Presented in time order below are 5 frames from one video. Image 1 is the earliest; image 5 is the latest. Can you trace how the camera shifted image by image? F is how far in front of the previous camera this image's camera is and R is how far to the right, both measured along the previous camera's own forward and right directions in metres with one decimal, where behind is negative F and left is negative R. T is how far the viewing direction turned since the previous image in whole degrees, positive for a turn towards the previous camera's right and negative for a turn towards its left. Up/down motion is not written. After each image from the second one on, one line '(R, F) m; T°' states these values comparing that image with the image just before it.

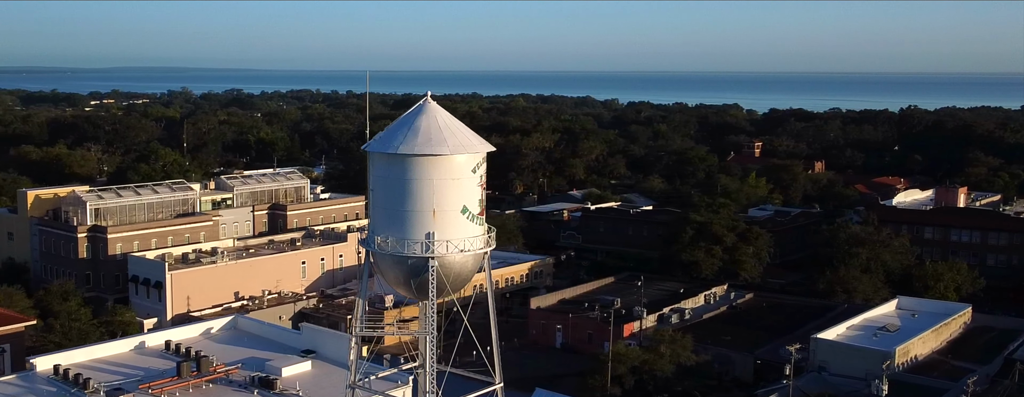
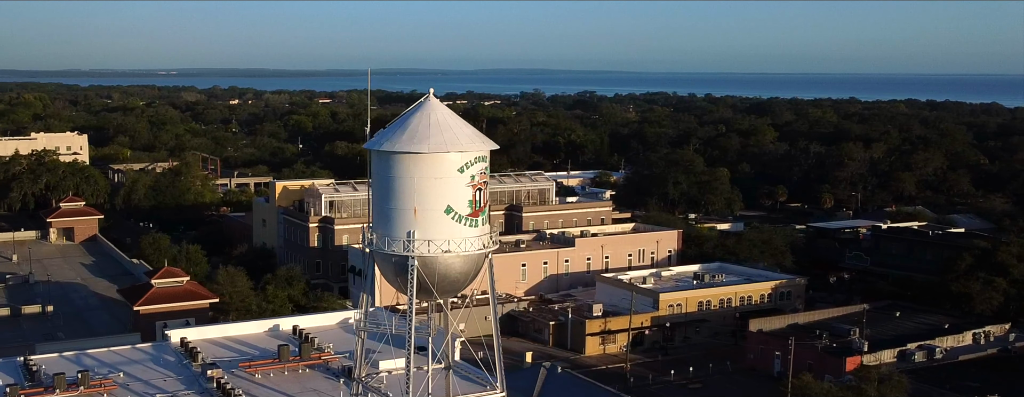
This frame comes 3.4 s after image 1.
(+5.1, +1.5) m; -22°
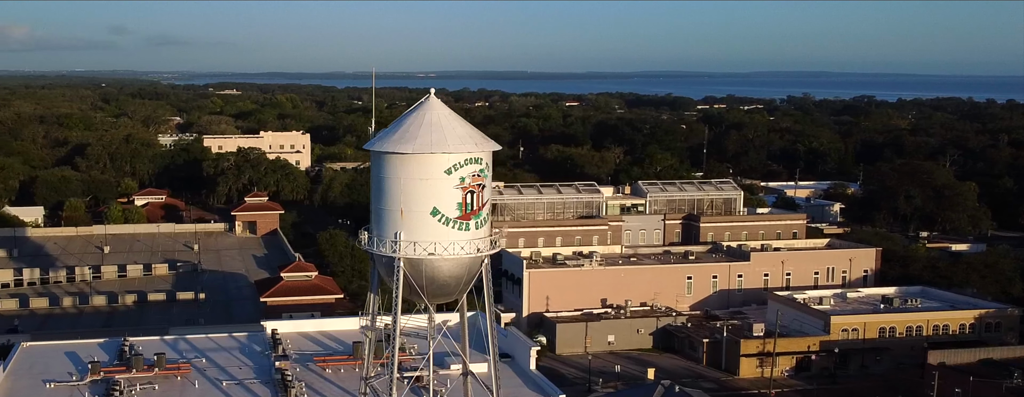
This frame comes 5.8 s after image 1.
(+4.0, +1.2) m; -17°
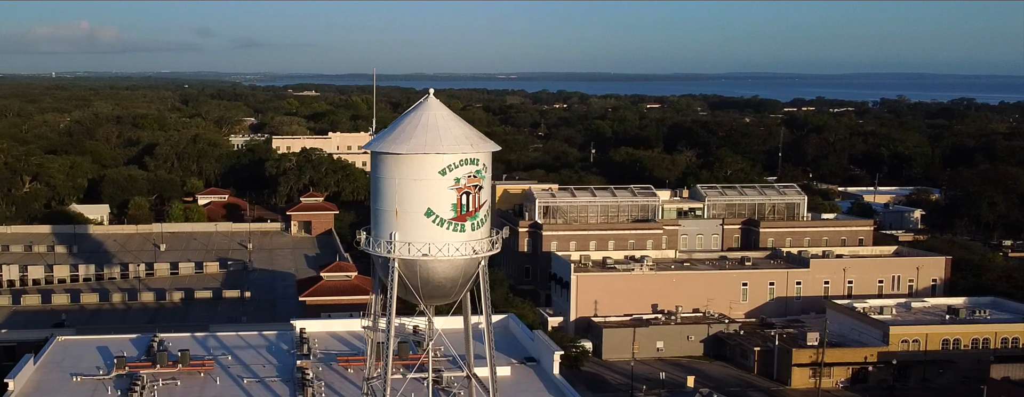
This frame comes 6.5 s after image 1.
(+1.3, +0.3) m; -5°
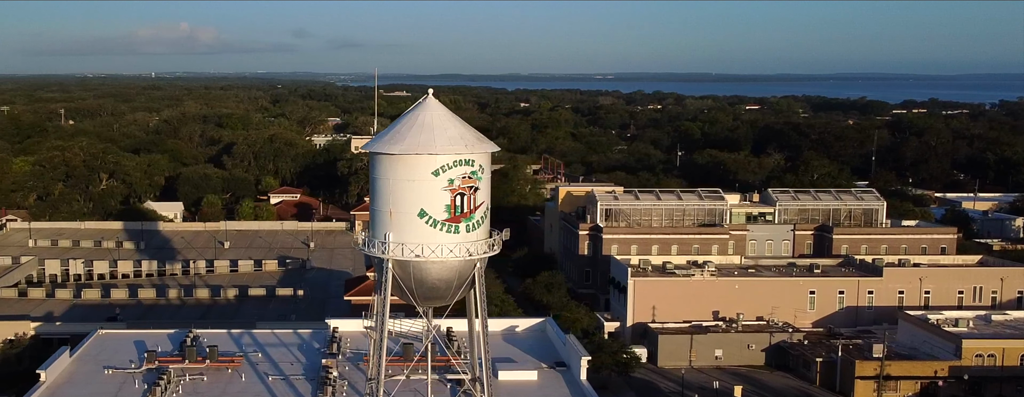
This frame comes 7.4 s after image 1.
(+1.6, +0.4) m; -6°
